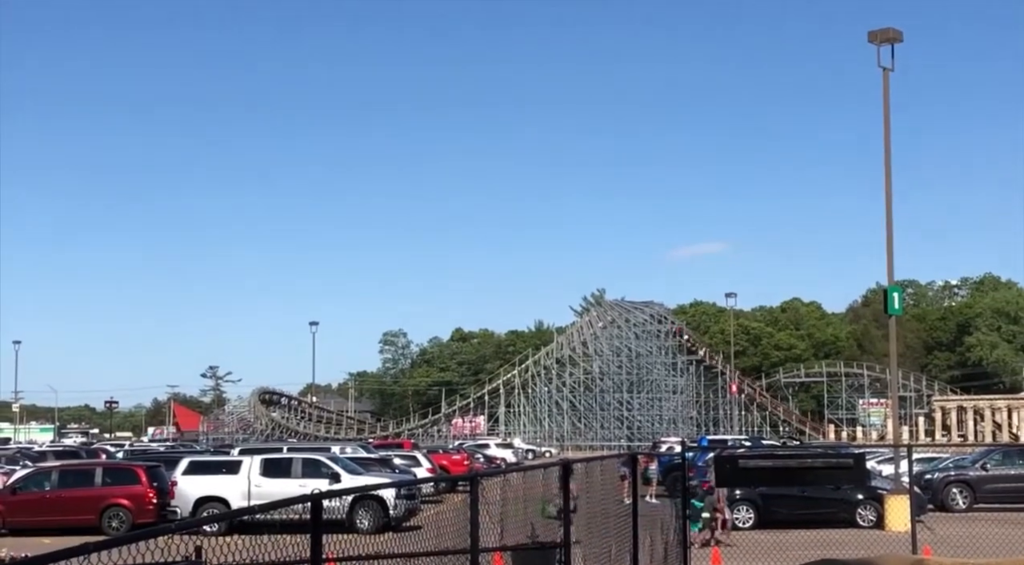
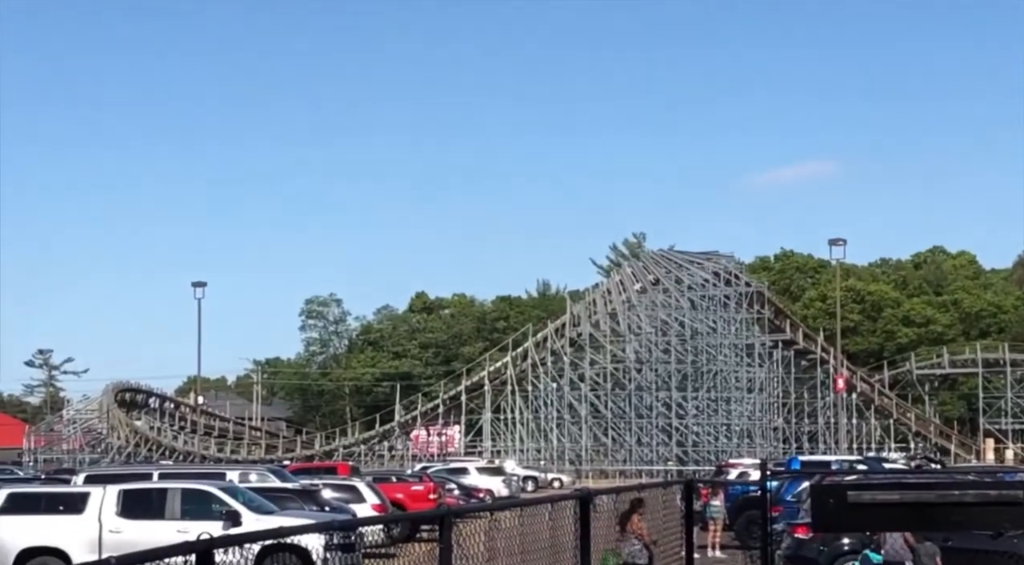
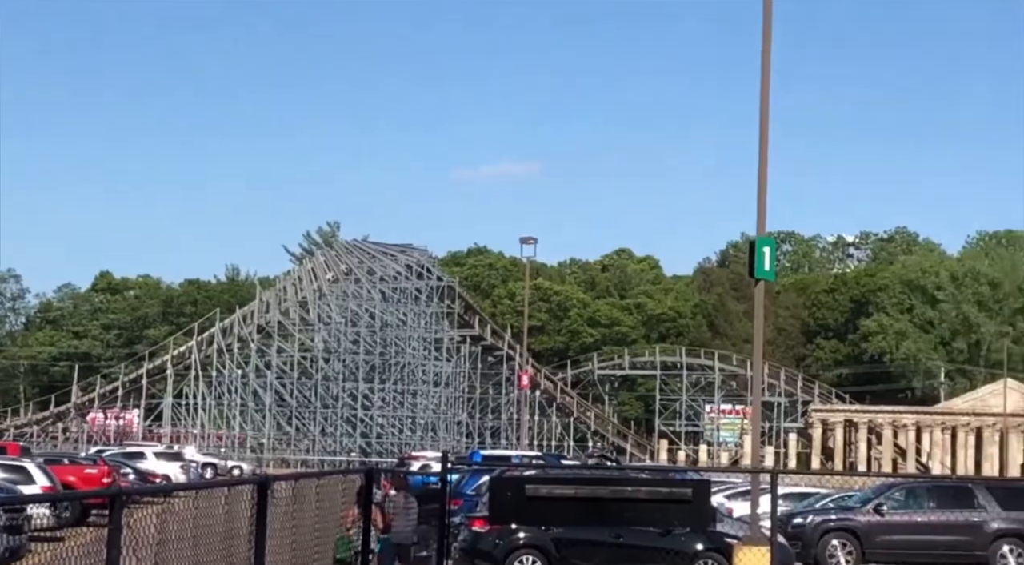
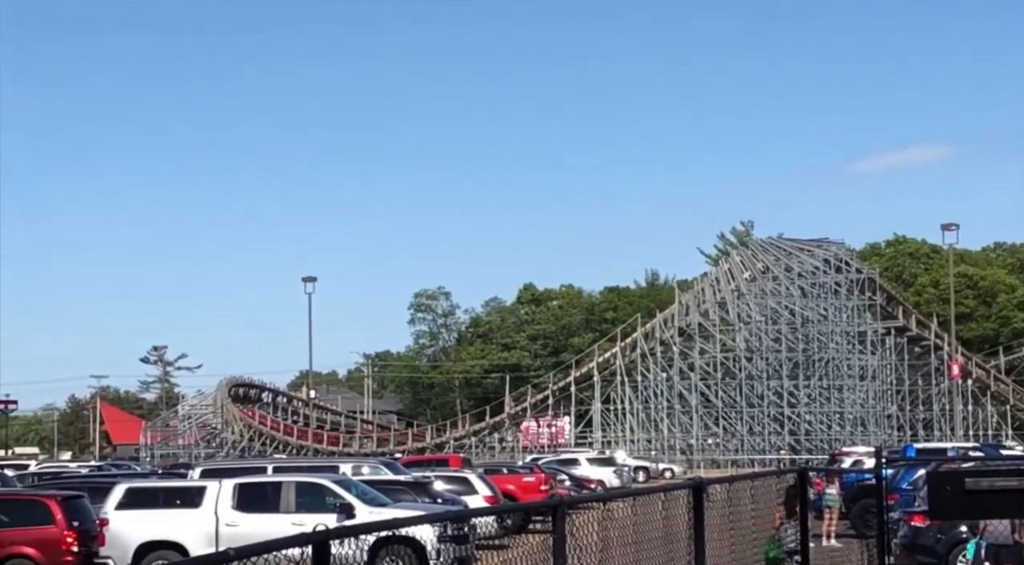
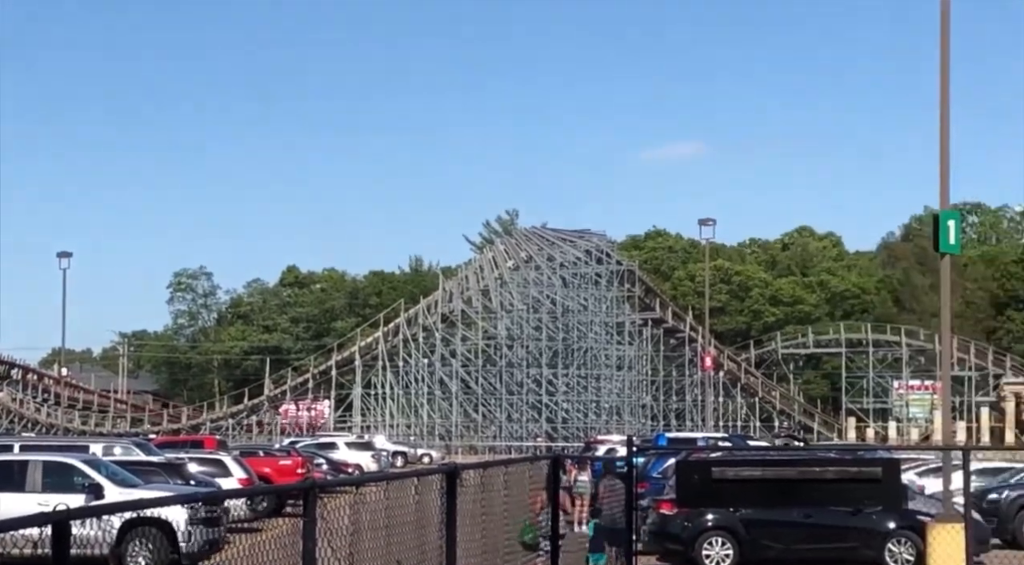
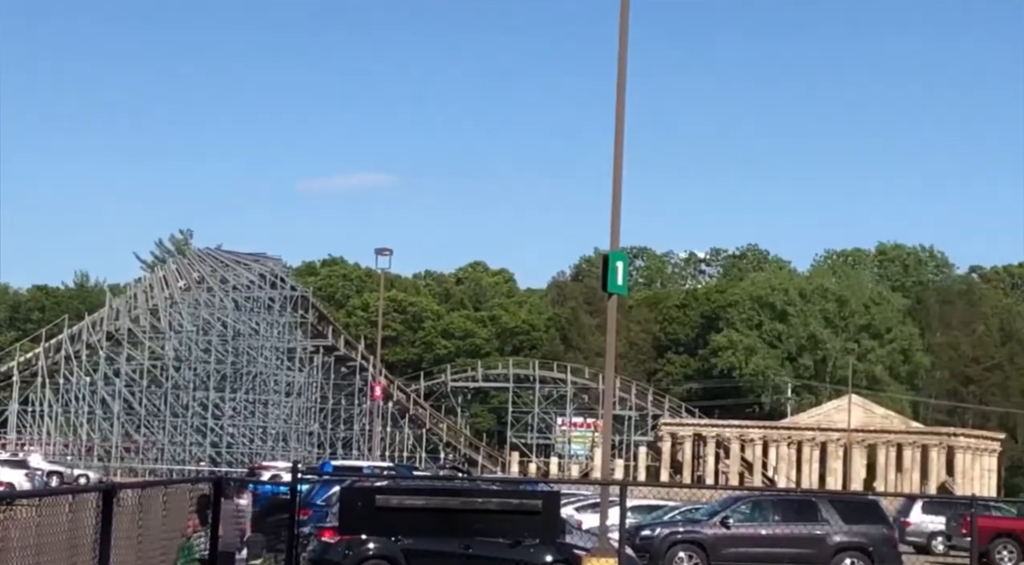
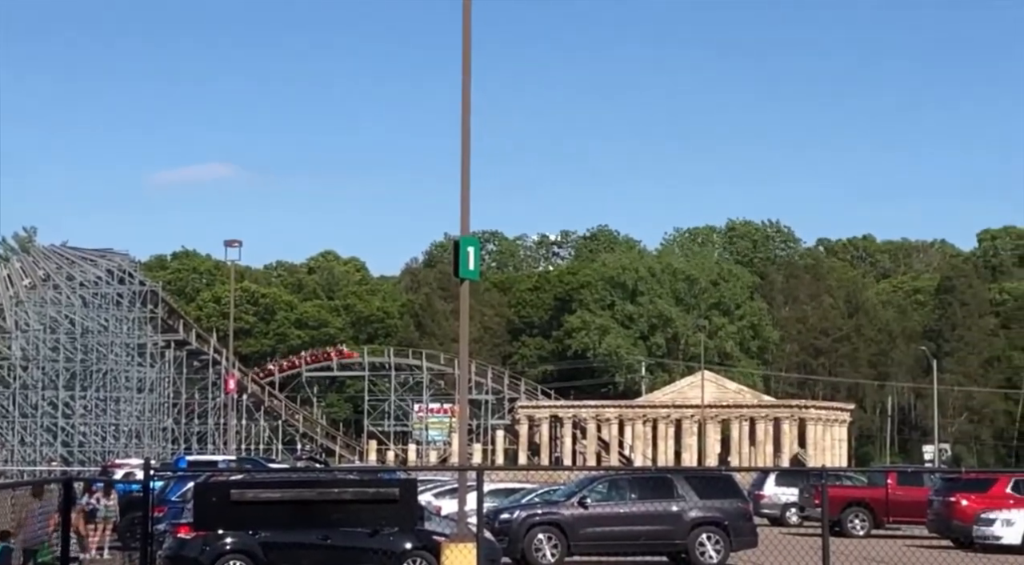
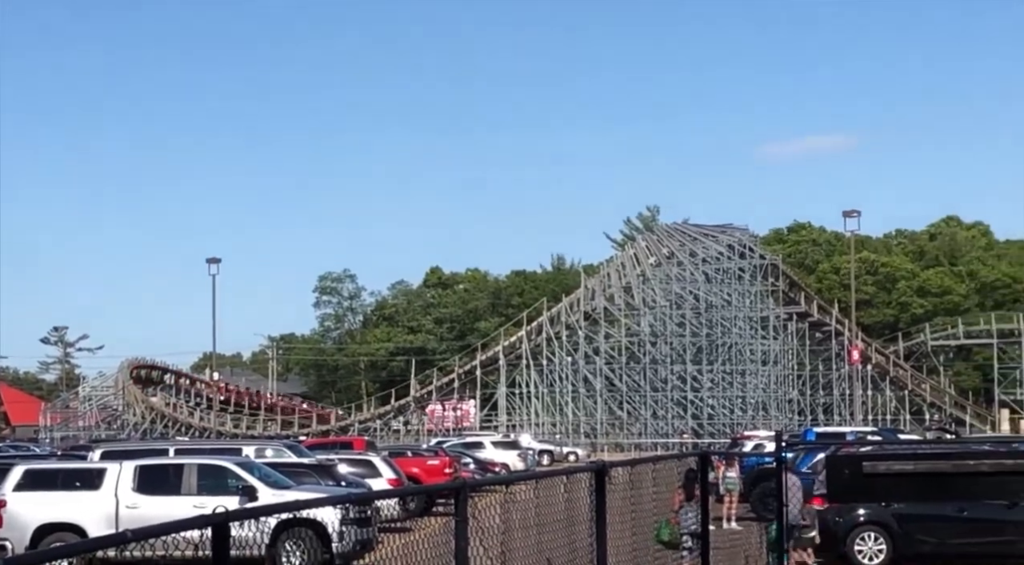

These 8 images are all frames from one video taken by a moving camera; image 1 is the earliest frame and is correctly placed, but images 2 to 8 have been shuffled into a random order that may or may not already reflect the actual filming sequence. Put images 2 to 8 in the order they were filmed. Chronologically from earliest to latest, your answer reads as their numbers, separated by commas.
2, 4, 8, 5, 3, 6, 7
